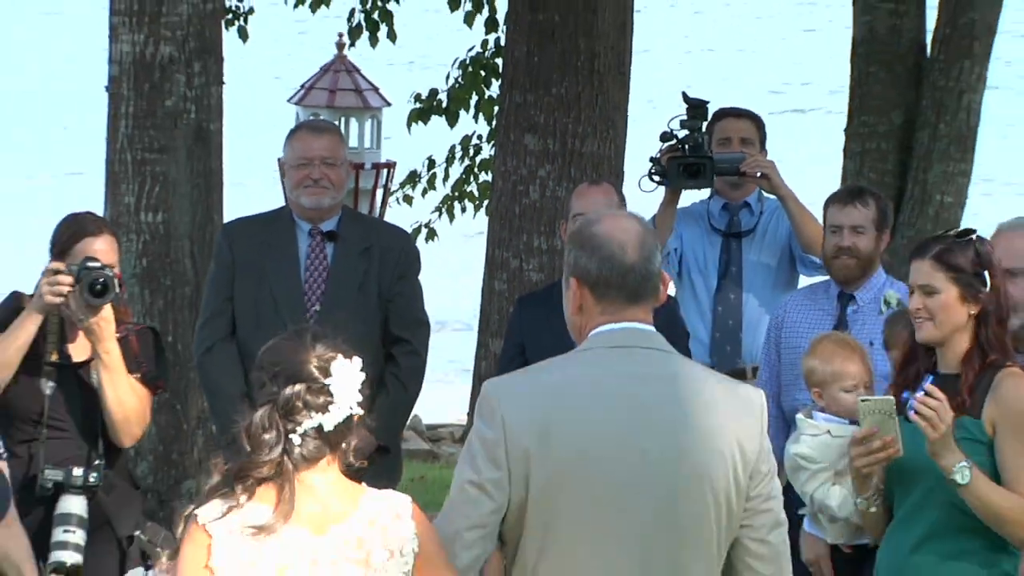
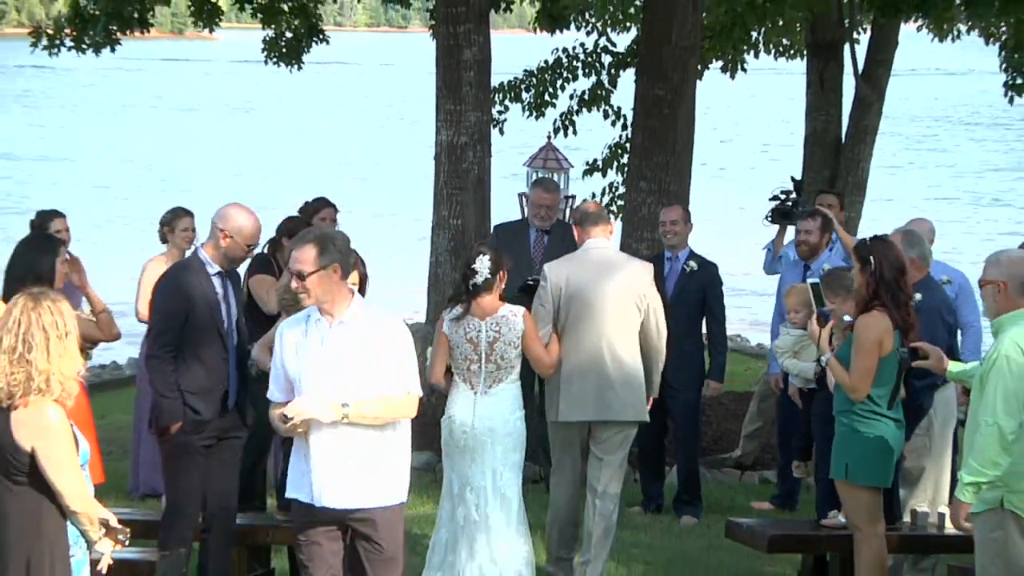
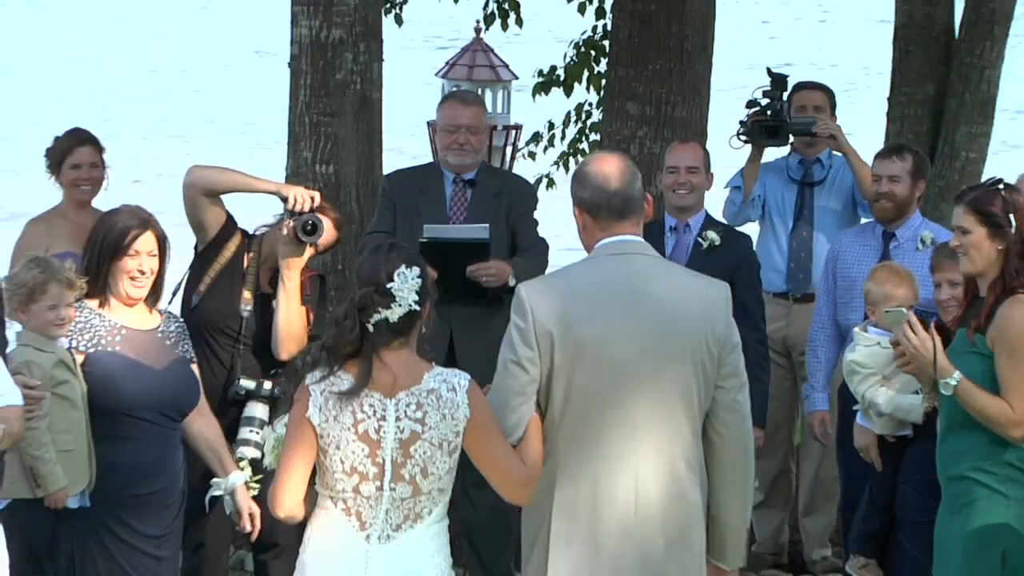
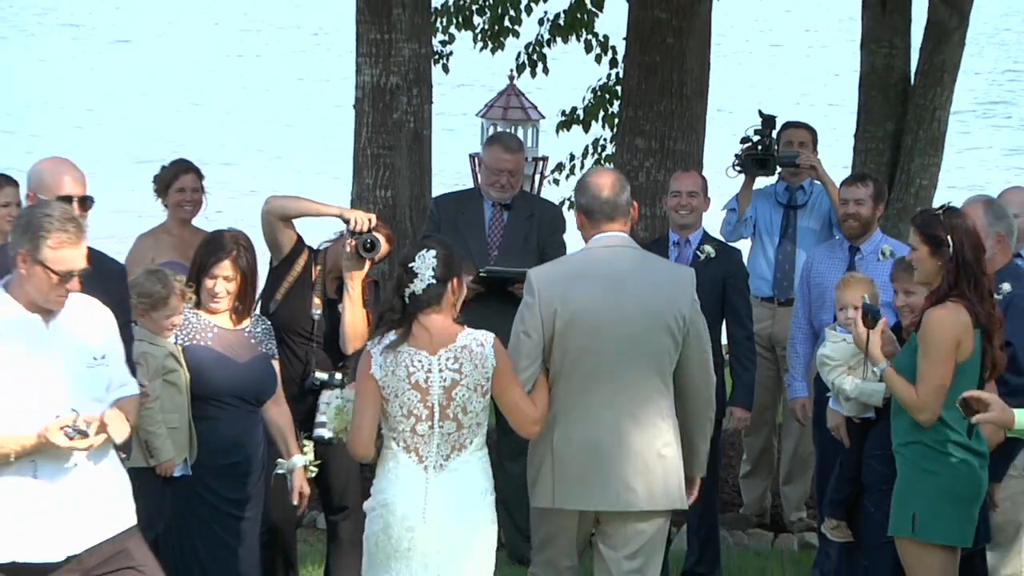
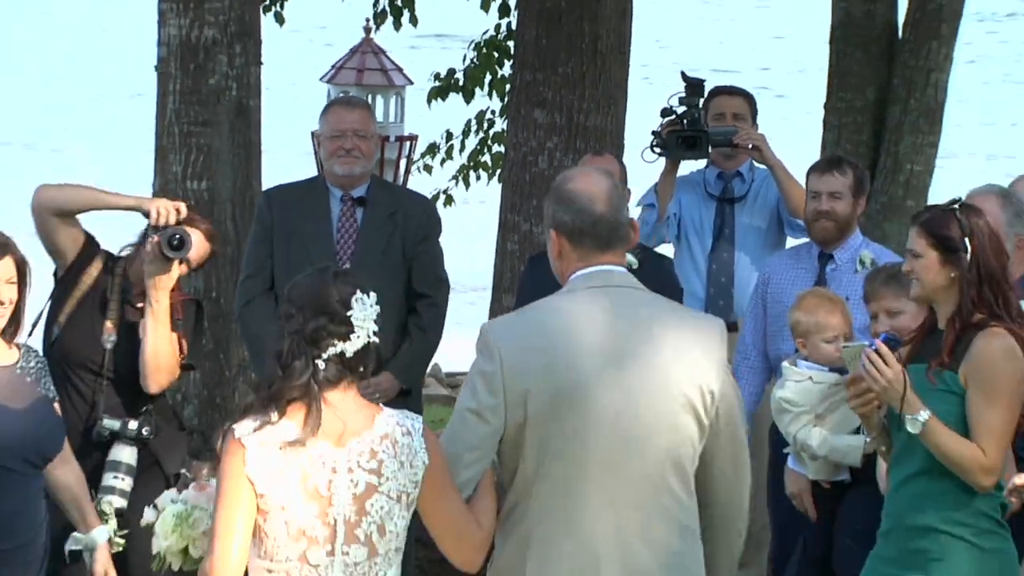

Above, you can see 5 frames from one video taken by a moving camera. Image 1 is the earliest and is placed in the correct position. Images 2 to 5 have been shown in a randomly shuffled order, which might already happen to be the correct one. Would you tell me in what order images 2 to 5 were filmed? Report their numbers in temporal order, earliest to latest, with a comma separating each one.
5, 3, 4, 2
